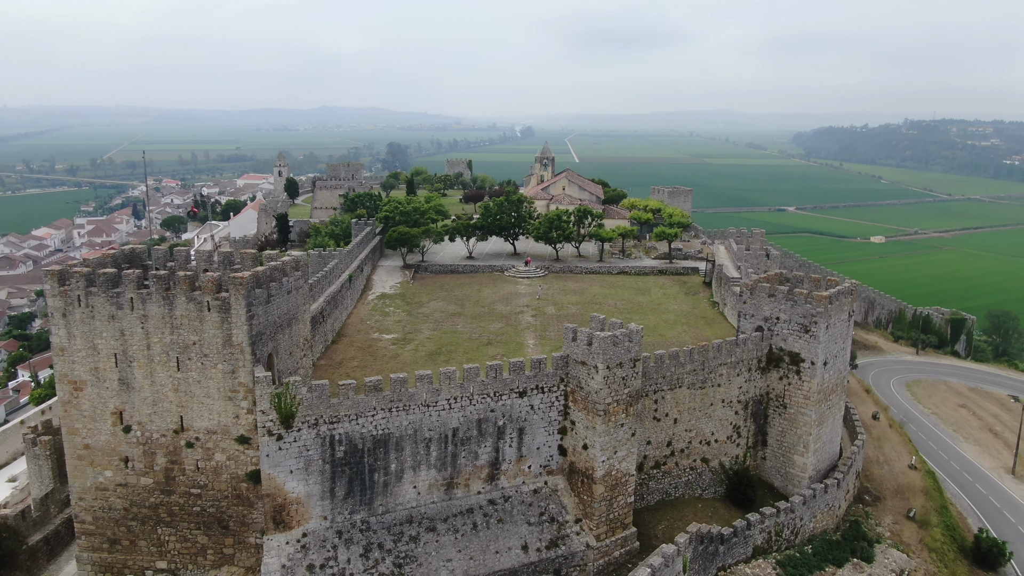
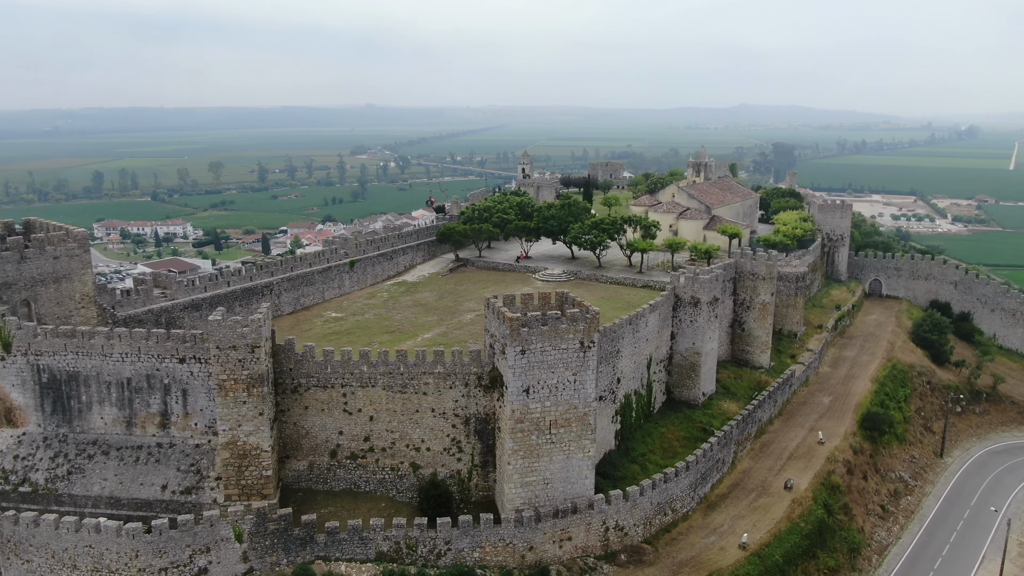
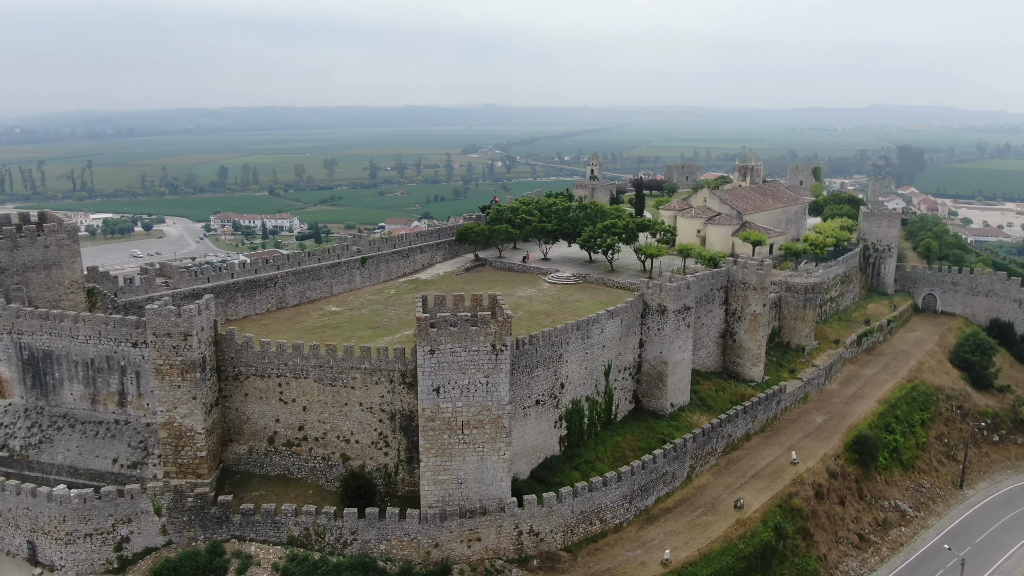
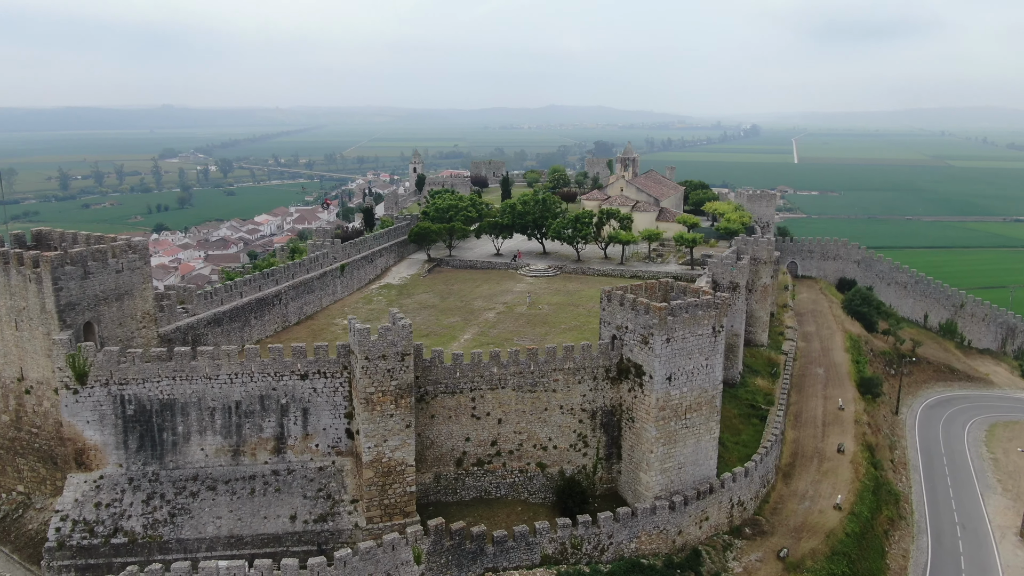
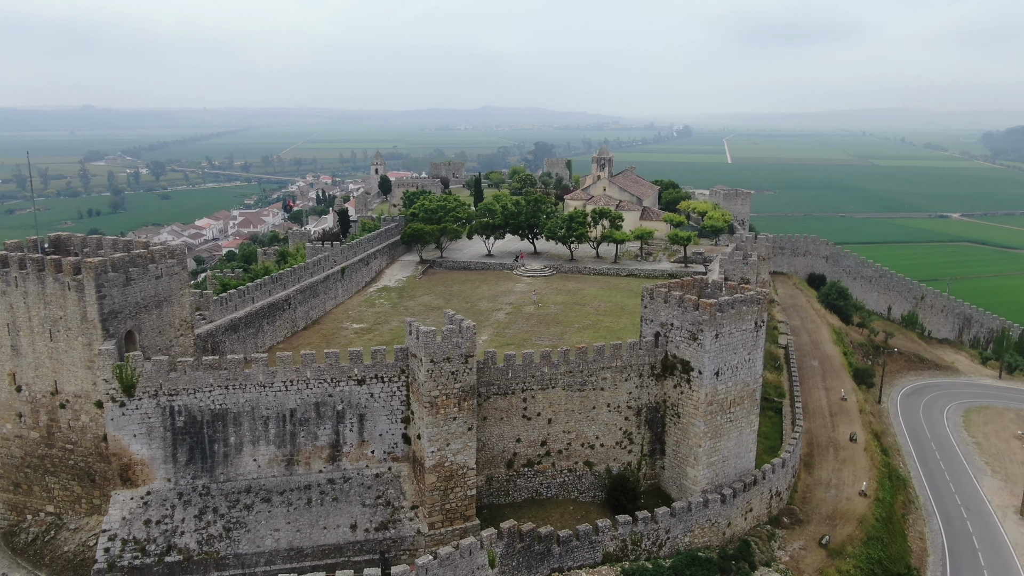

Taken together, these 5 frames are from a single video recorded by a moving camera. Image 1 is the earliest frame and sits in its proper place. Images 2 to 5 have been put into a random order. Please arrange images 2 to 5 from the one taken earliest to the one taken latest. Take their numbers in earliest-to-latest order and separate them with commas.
5, 4, 2, 3
